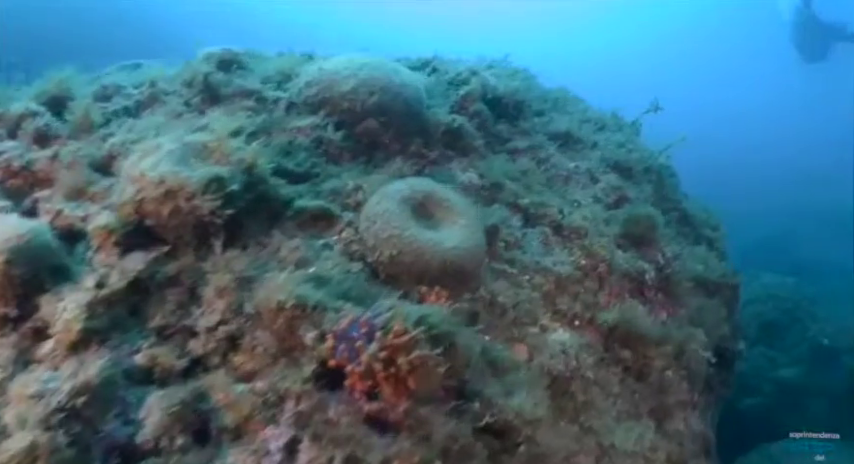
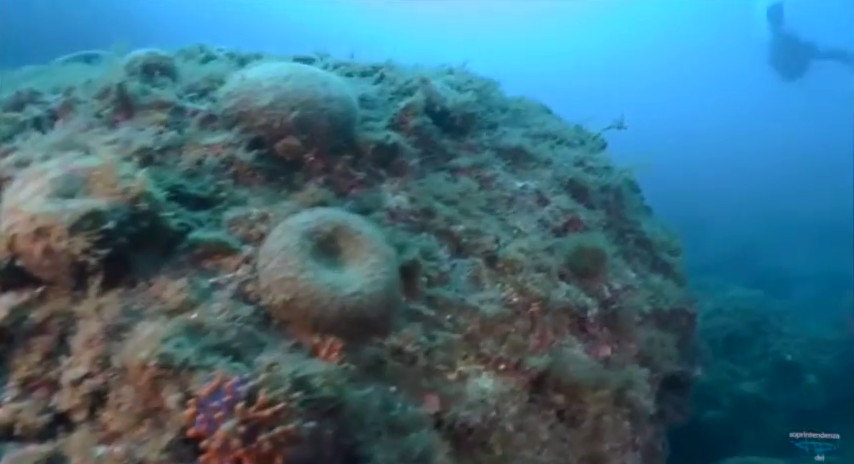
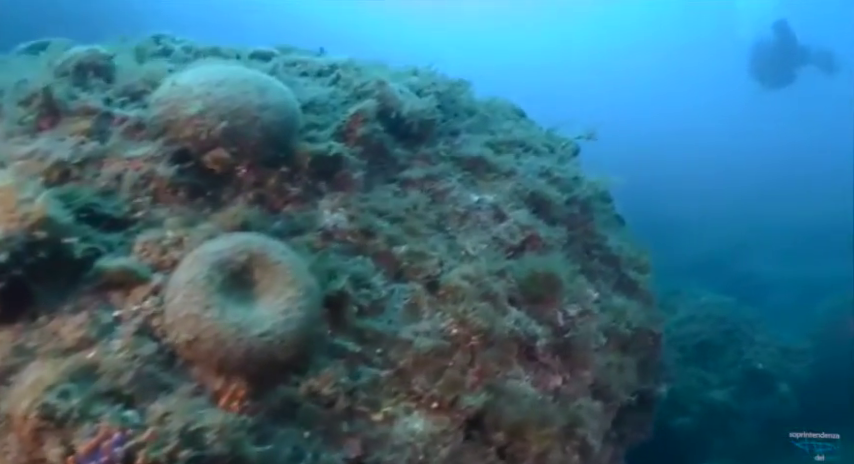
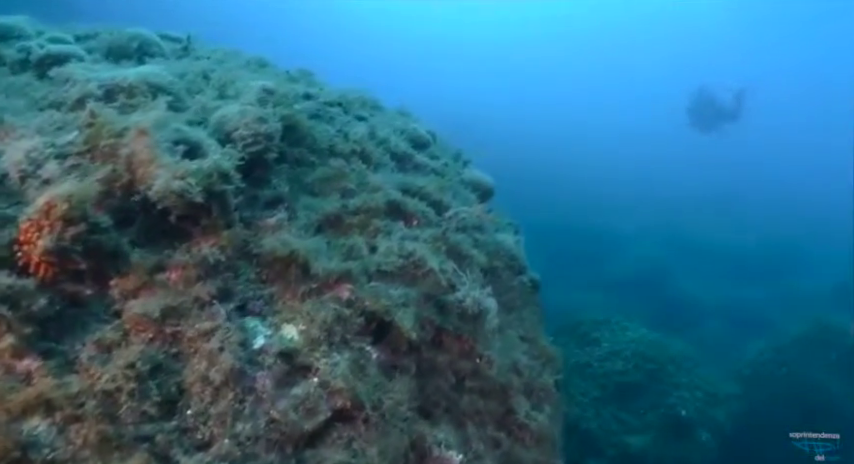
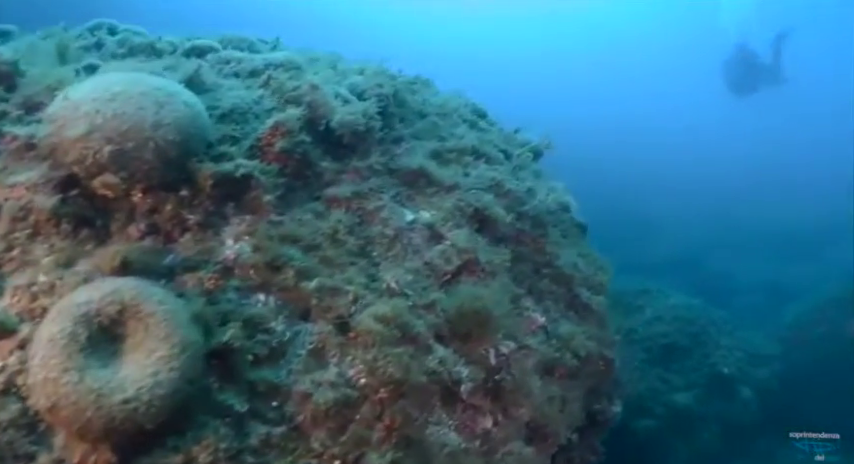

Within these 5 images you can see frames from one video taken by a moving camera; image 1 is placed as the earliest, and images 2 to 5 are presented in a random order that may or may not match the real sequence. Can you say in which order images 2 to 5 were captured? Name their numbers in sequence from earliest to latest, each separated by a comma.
2, 3, 5, 4
